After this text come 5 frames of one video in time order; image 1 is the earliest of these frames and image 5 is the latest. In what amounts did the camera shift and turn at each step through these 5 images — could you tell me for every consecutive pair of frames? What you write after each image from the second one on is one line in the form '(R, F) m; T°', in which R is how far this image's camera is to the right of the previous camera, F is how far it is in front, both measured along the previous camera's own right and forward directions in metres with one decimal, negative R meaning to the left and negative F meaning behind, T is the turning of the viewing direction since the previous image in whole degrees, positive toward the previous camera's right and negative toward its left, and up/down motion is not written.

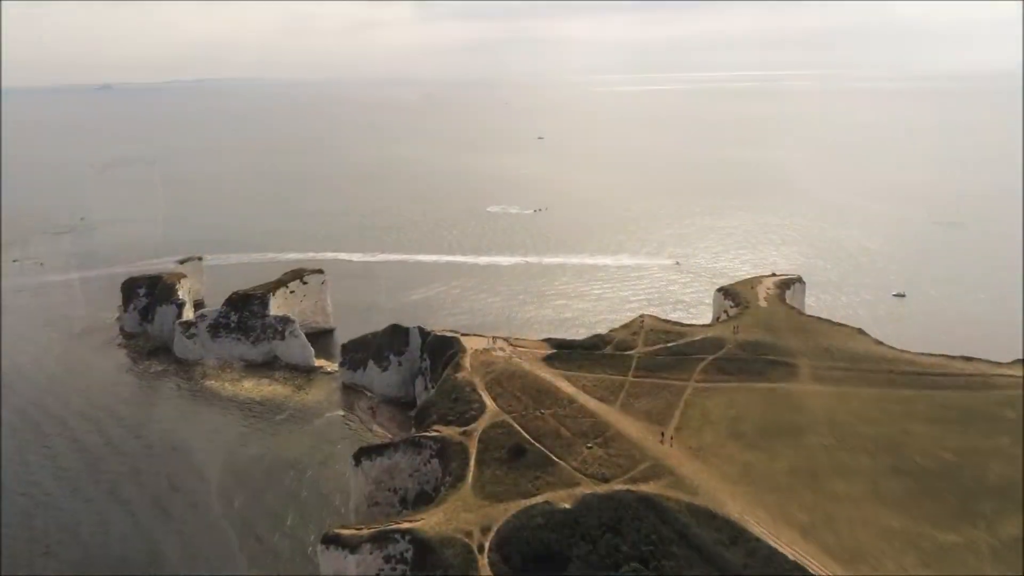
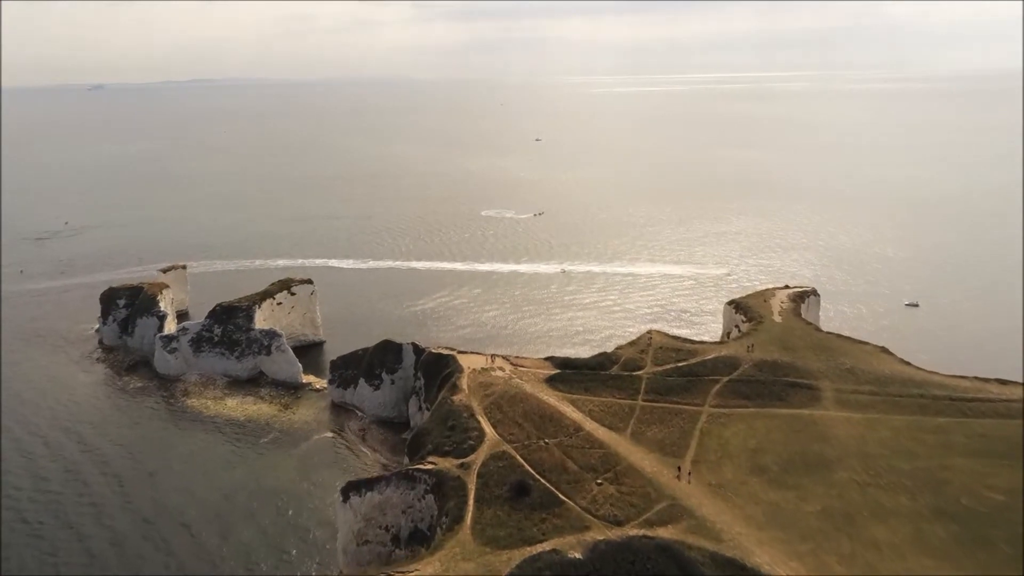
(-0.3, +2.4) m; 0°
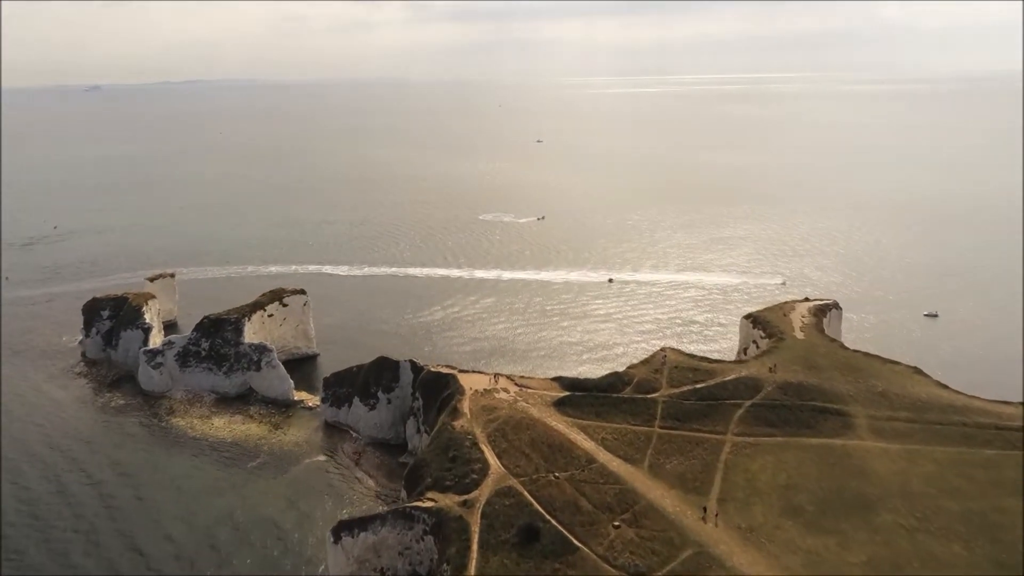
(-0.3, +2.3) m; 0°
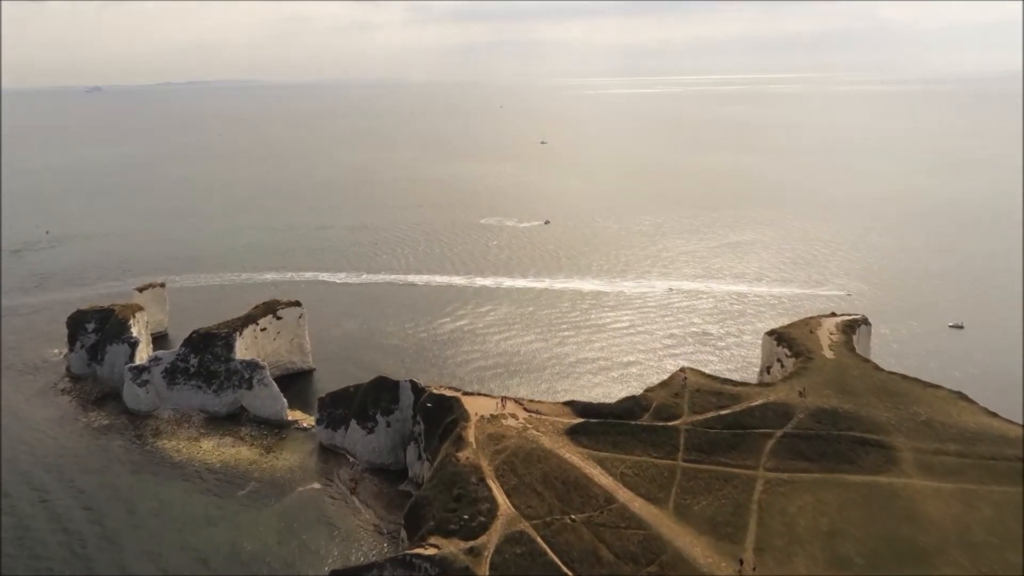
(-0.3, +2.4) m; 0°
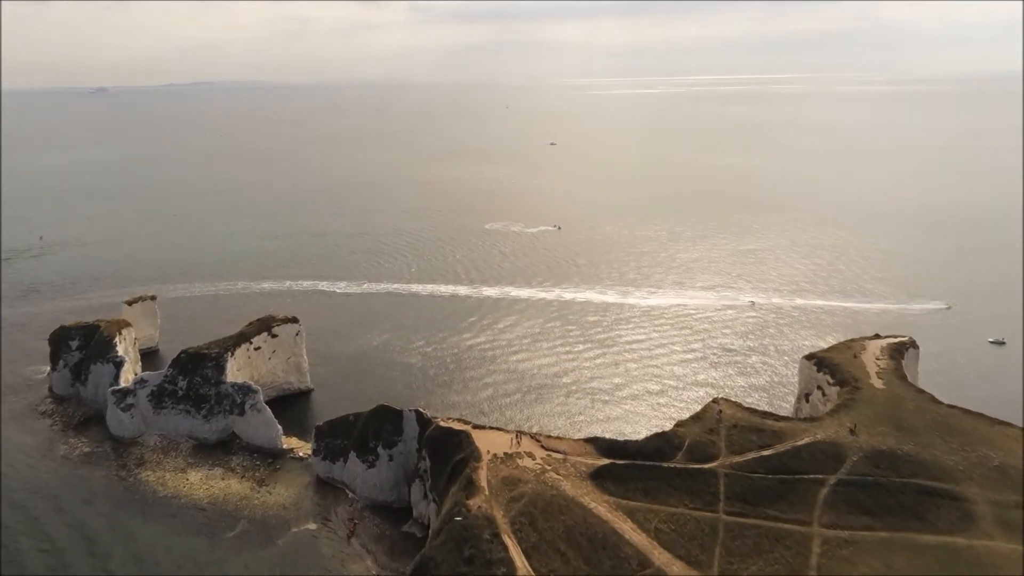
(-0.5, +3.1) m; 0°
